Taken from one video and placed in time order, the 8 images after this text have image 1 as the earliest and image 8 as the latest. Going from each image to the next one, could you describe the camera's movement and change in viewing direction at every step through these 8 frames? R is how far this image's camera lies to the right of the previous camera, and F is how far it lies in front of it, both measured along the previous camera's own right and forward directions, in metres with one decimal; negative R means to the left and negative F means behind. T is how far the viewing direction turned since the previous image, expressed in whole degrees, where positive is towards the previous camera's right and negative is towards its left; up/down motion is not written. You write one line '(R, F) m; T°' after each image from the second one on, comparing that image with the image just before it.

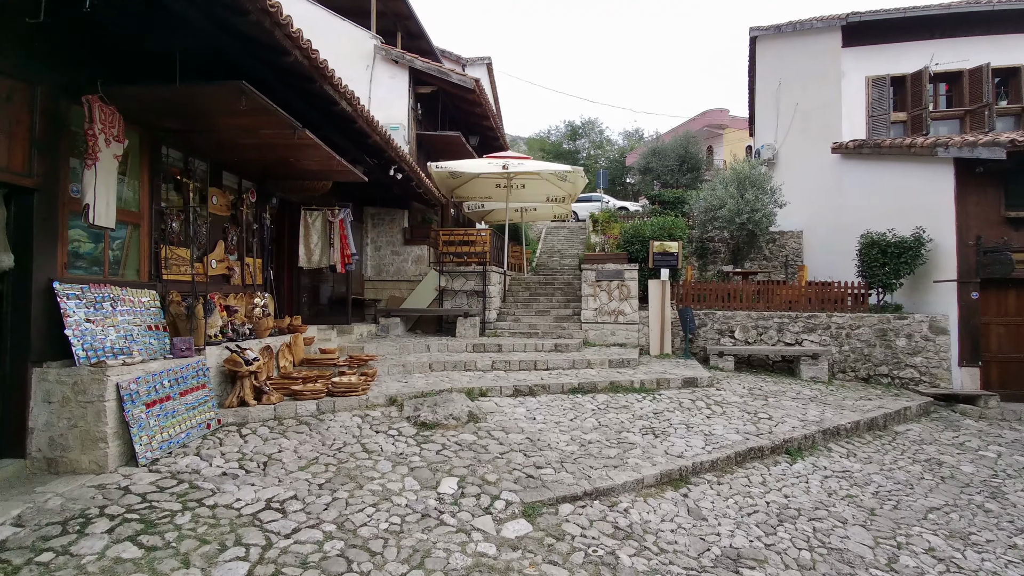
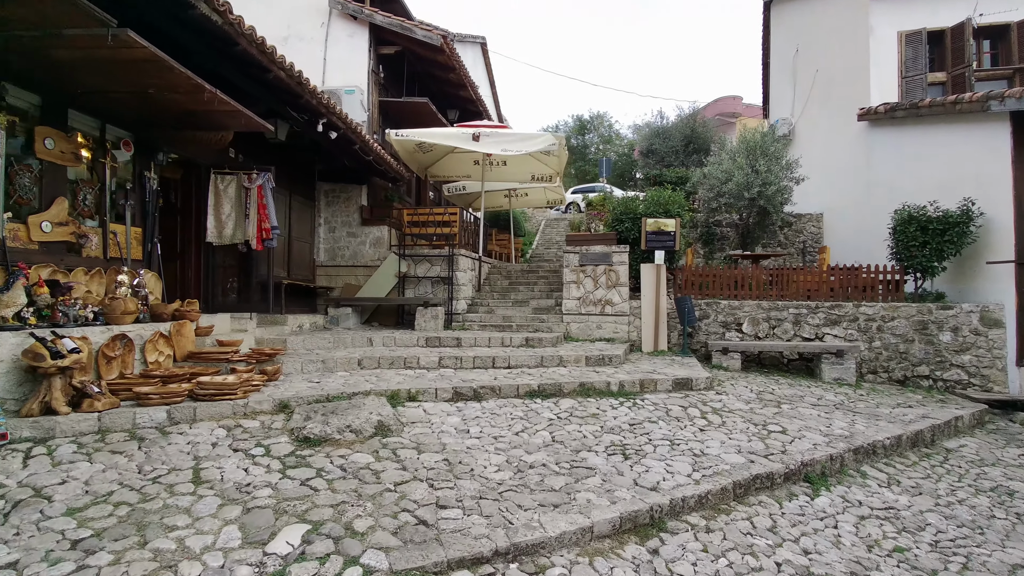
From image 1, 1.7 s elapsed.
(+0.8, +1.5) m; -1°
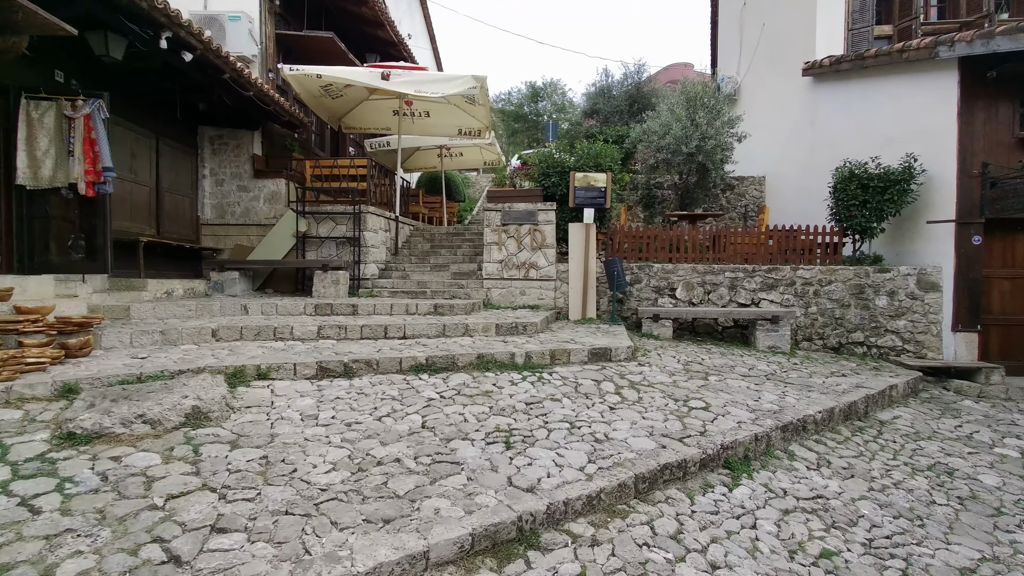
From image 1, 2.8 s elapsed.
(+0.7, +0.9) m; +5°
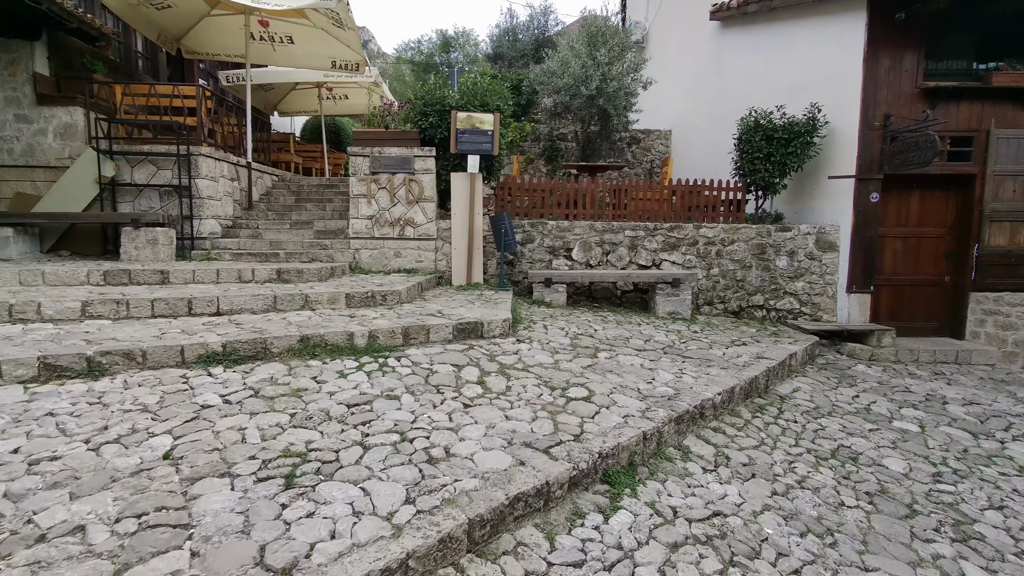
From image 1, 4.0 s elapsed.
(+0.6, +1.0) m; +9°
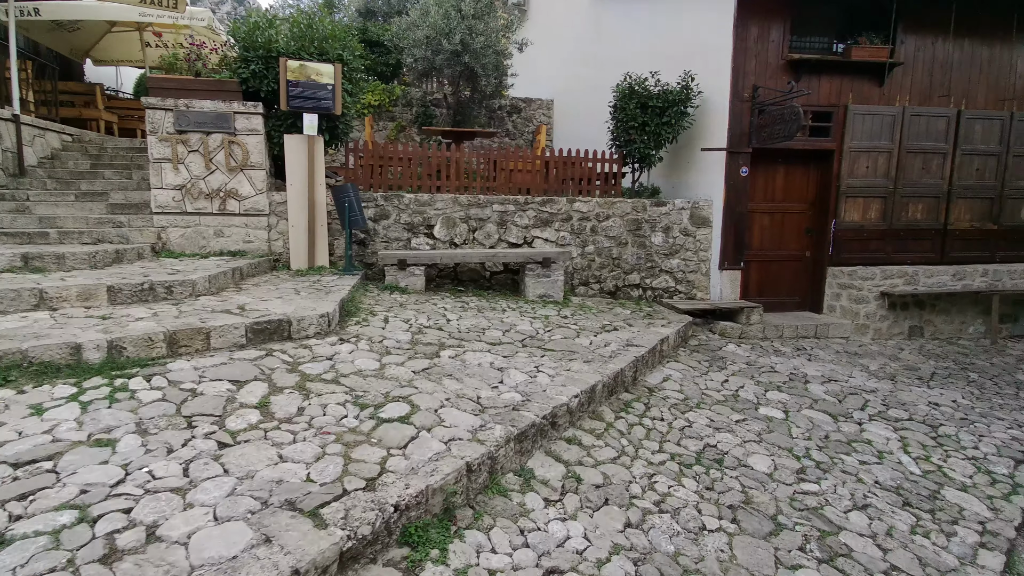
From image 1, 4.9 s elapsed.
(+0.6, +0.8) m; +11°
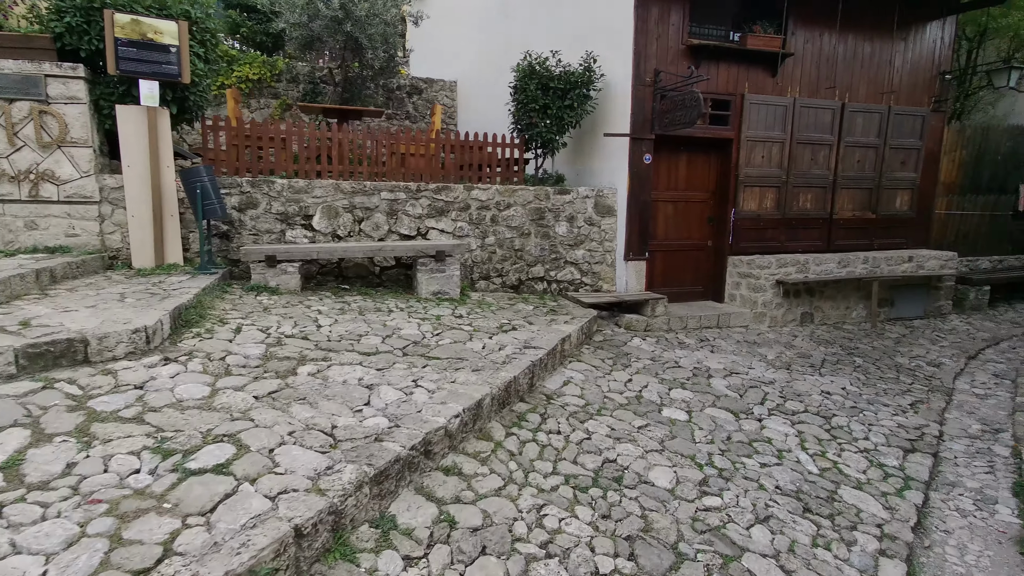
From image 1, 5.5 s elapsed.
(+0.3, +0.5) m; +9°
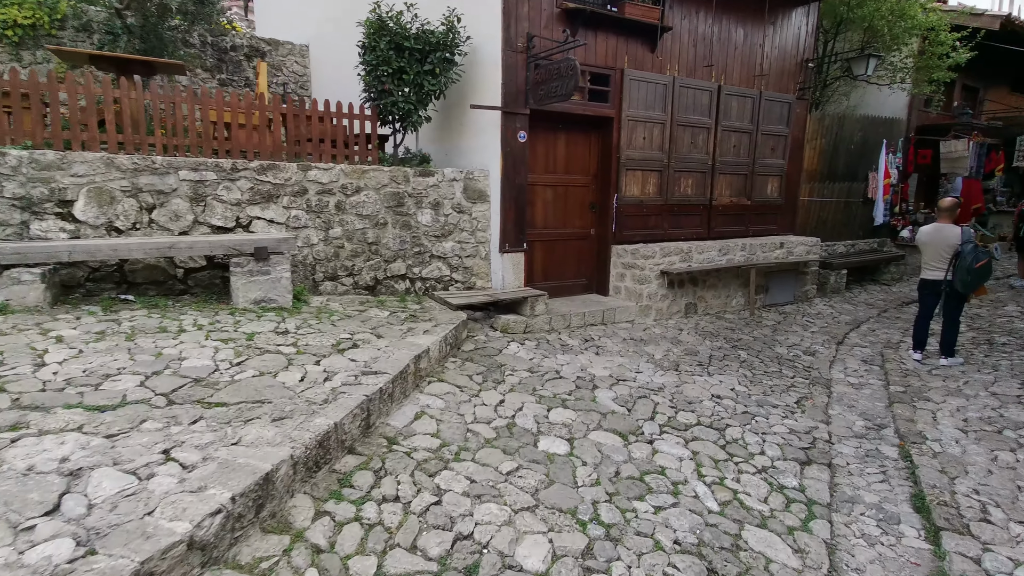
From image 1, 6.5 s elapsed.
(+0.4, +0.9) m; +12°
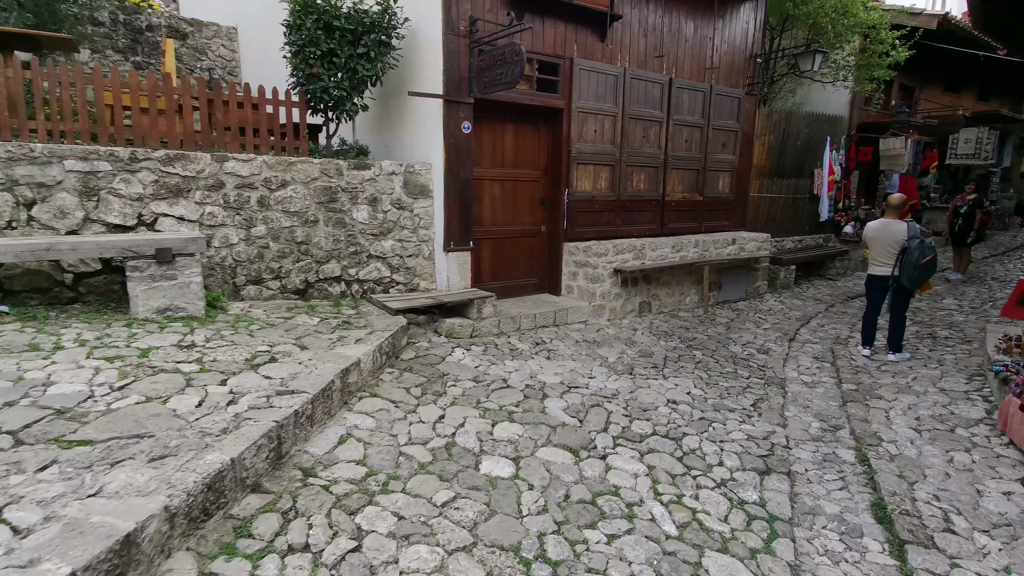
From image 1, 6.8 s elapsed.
(+0.1, +0.3) m; +5°
